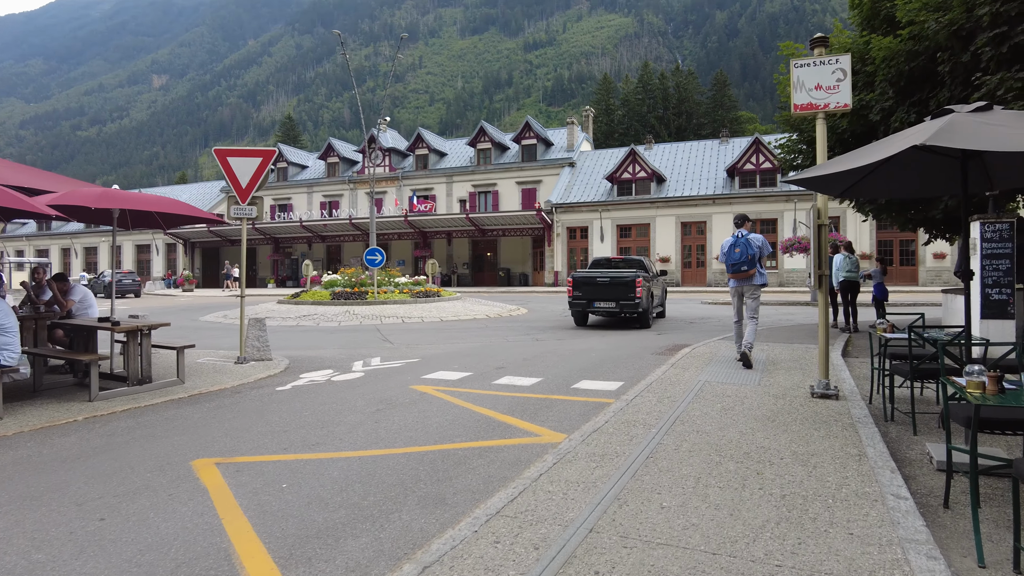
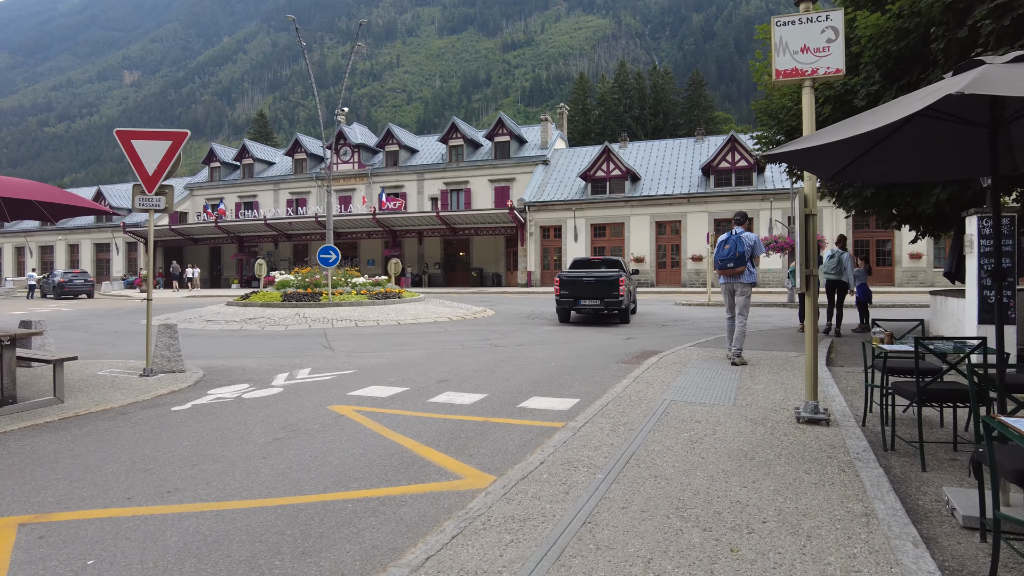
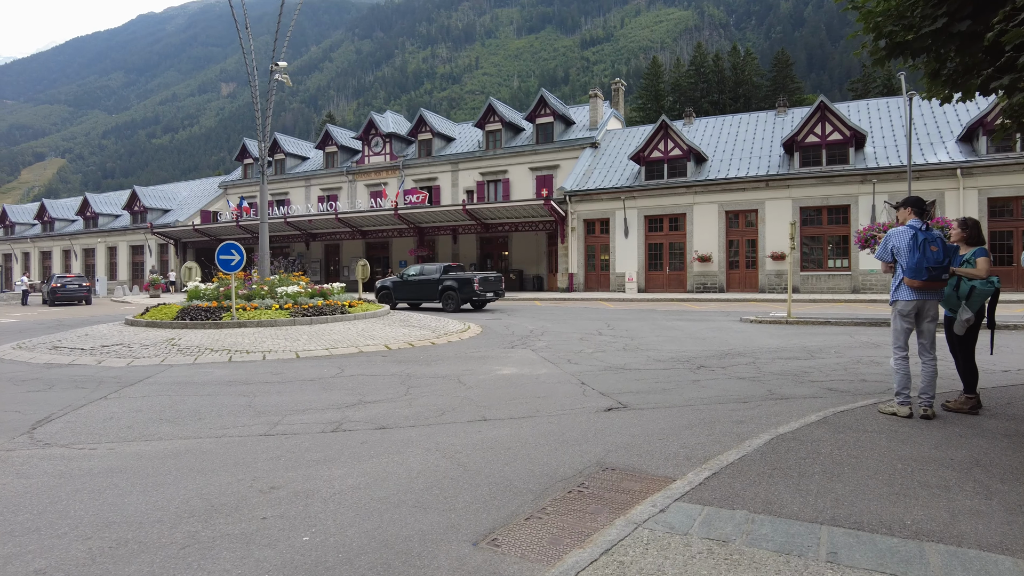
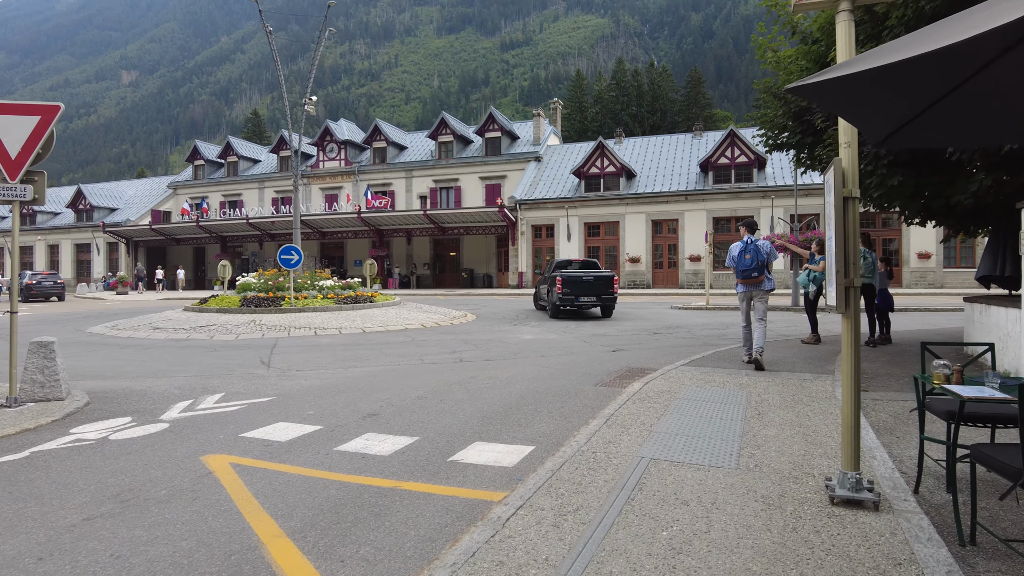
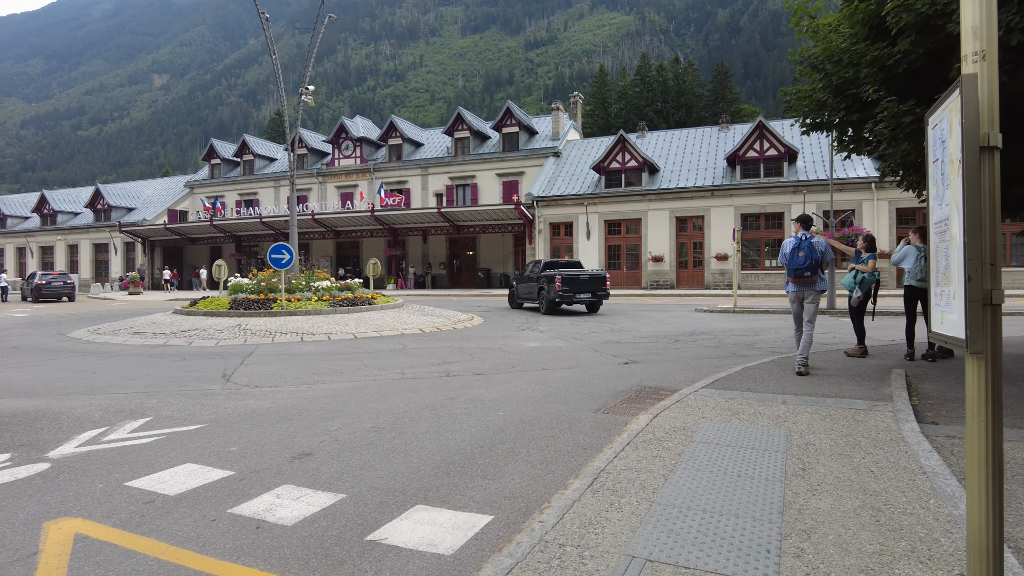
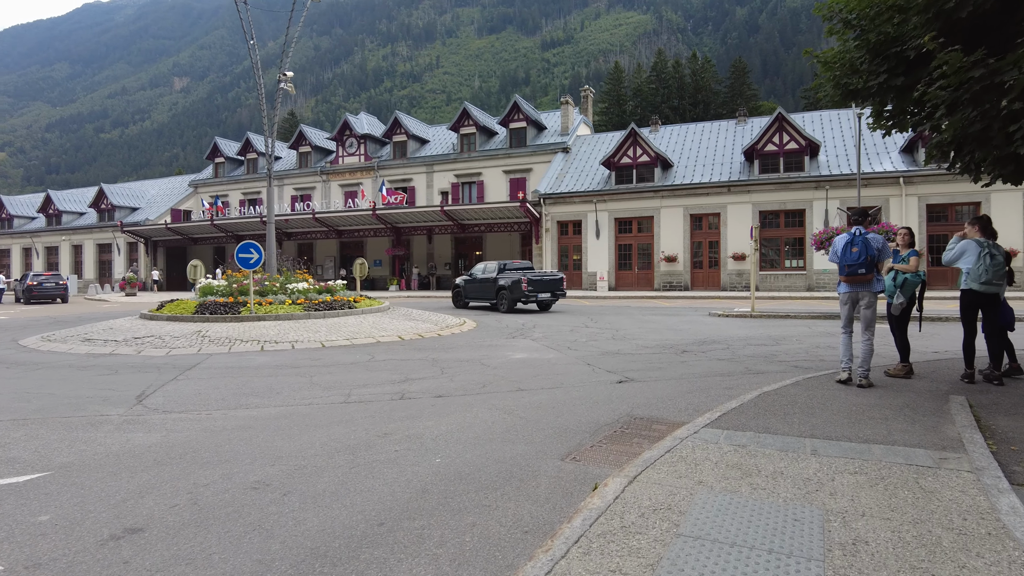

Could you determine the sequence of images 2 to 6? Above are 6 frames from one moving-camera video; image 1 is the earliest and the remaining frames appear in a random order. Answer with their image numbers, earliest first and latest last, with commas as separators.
2, 4, 5, 6, 3
